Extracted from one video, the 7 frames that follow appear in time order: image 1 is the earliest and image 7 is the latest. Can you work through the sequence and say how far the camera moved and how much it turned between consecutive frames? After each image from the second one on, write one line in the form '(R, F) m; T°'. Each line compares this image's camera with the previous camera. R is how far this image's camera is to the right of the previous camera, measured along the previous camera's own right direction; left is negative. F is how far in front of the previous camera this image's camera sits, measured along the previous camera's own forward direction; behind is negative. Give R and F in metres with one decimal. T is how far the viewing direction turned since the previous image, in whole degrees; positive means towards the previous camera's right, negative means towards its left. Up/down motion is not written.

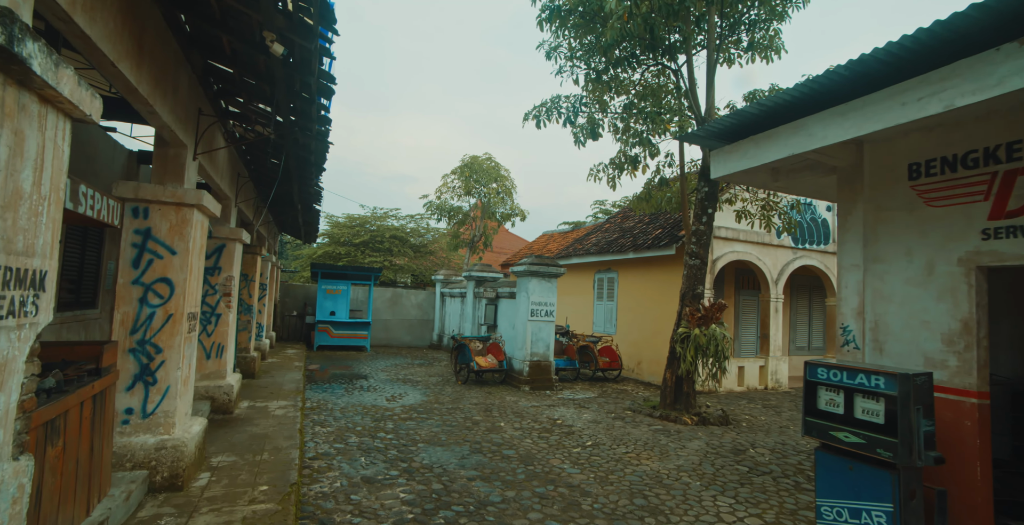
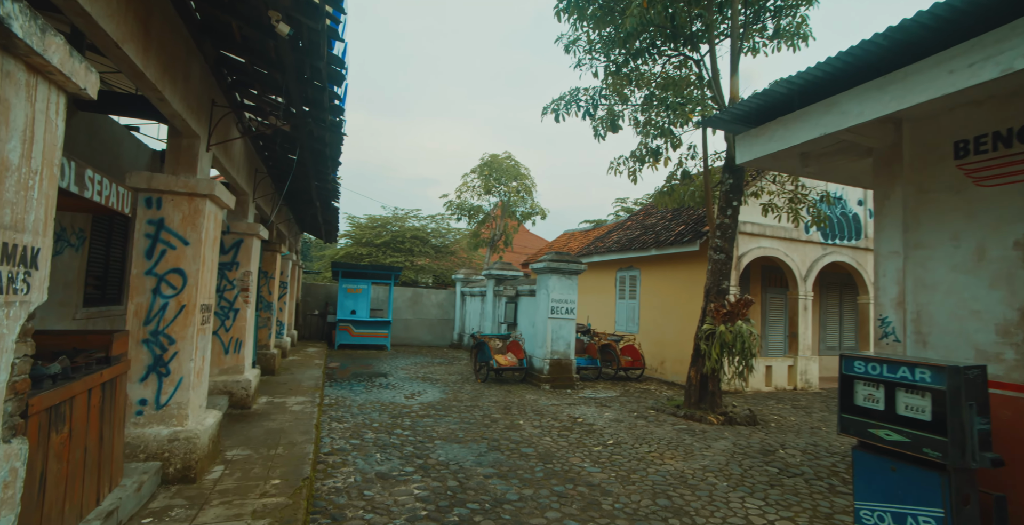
(0.0, +0.1) m; -2°
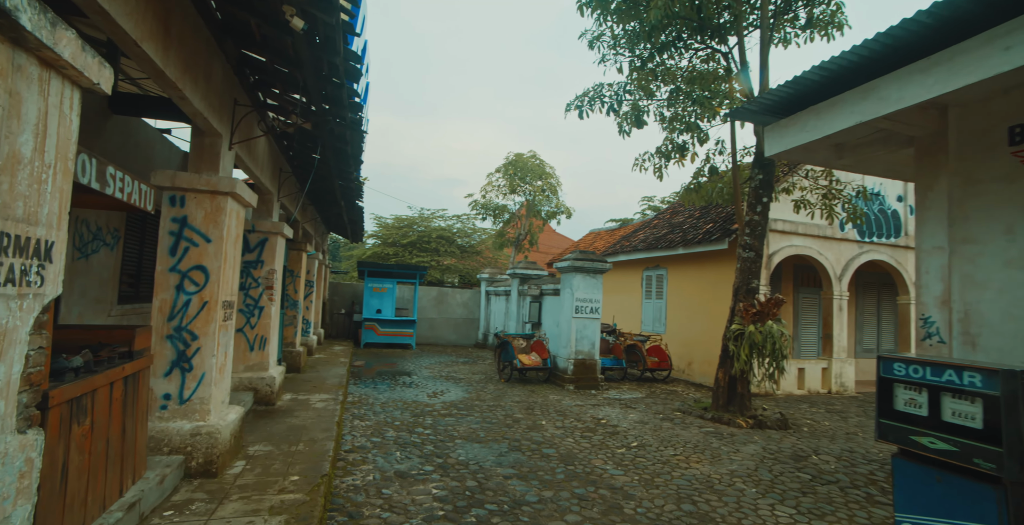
(0.0, +0.1) m; -3°
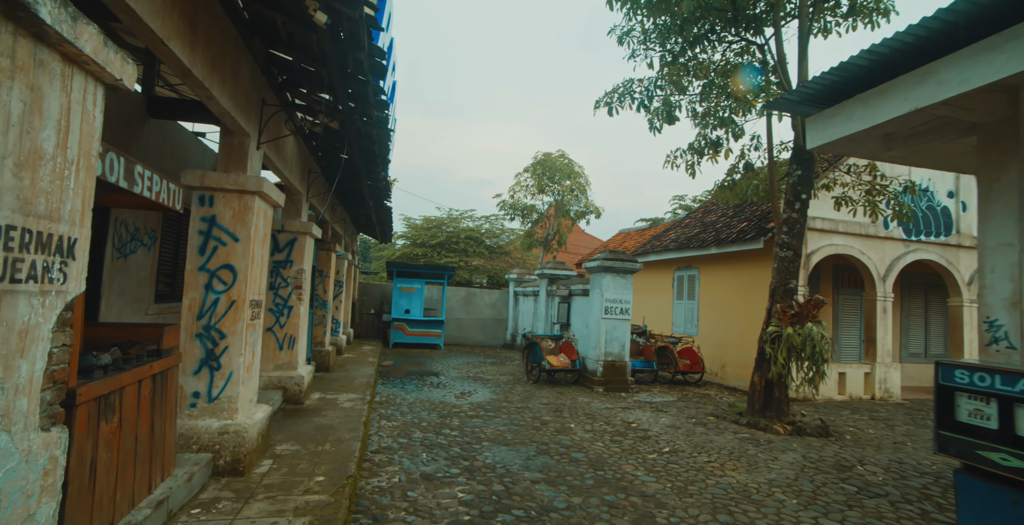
(0.0, +0.1) m; -3°
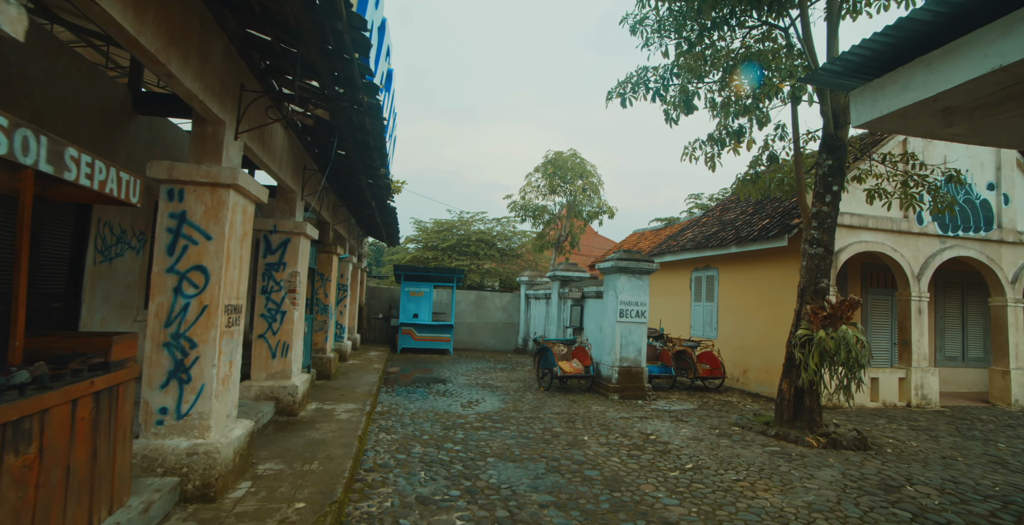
(+0.1, +0.4) m; -1°
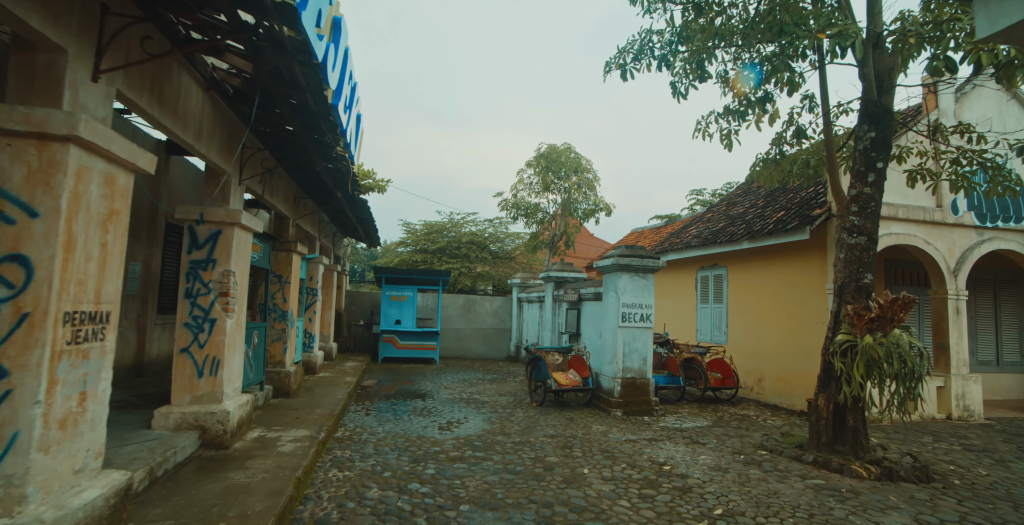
(+0.1, +1.0) m; +1°
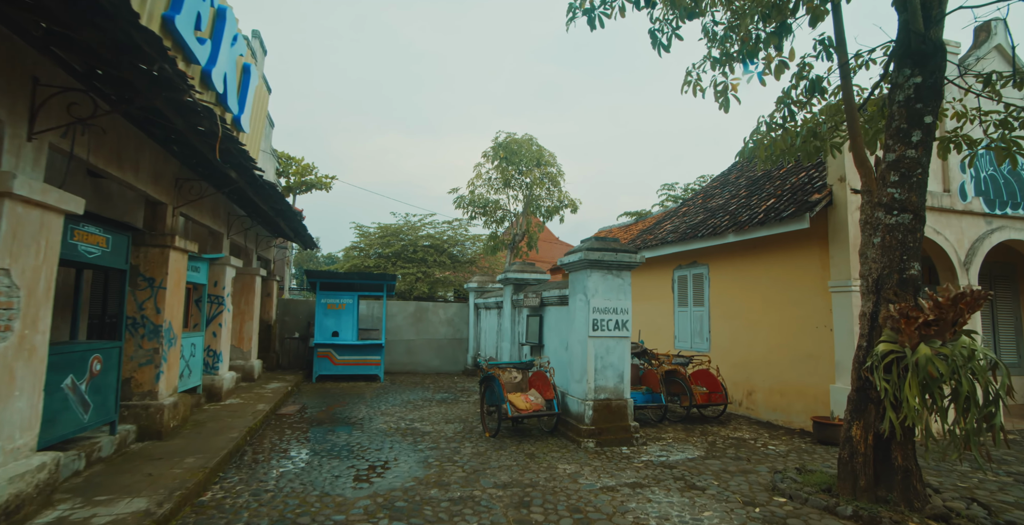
(+0.3, +1.4) m; +4°
